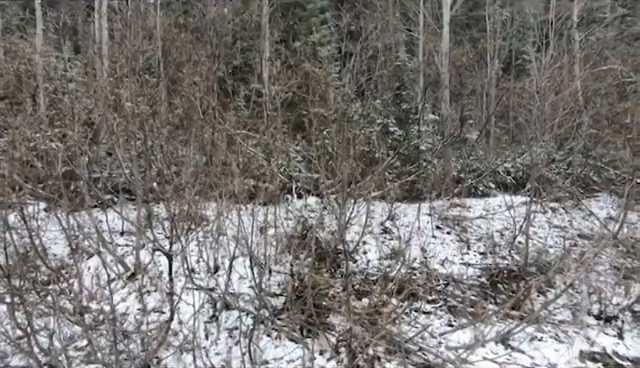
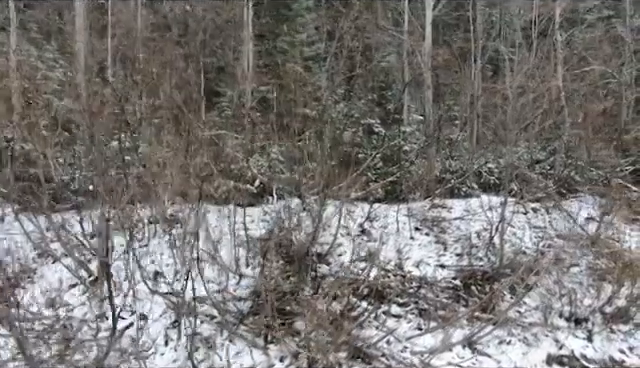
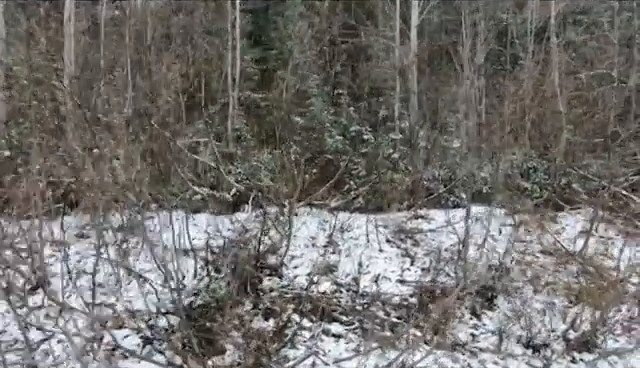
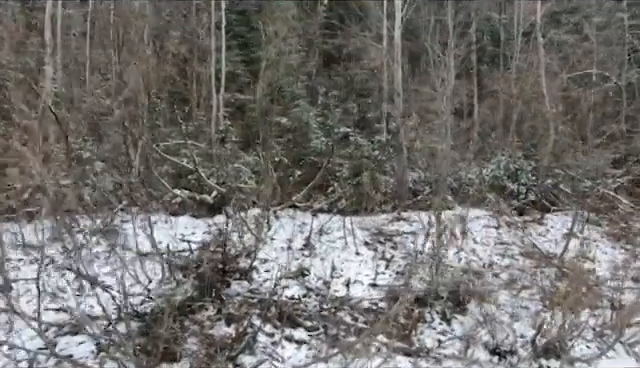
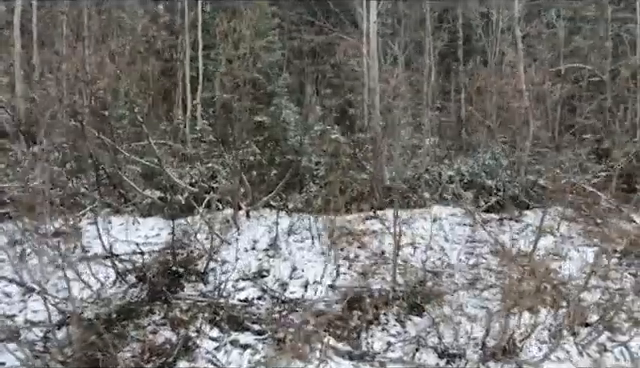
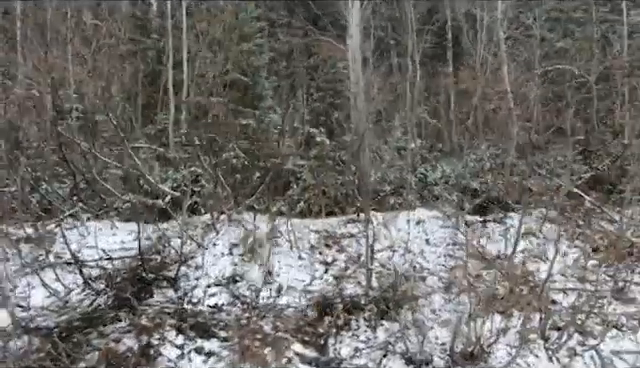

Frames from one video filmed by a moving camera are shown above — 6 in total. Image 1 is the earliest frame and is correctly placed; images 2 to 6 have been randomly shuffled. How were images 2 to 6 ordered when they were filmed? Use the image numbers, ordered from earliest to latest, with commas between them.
2, 3, 4, 5, 6
